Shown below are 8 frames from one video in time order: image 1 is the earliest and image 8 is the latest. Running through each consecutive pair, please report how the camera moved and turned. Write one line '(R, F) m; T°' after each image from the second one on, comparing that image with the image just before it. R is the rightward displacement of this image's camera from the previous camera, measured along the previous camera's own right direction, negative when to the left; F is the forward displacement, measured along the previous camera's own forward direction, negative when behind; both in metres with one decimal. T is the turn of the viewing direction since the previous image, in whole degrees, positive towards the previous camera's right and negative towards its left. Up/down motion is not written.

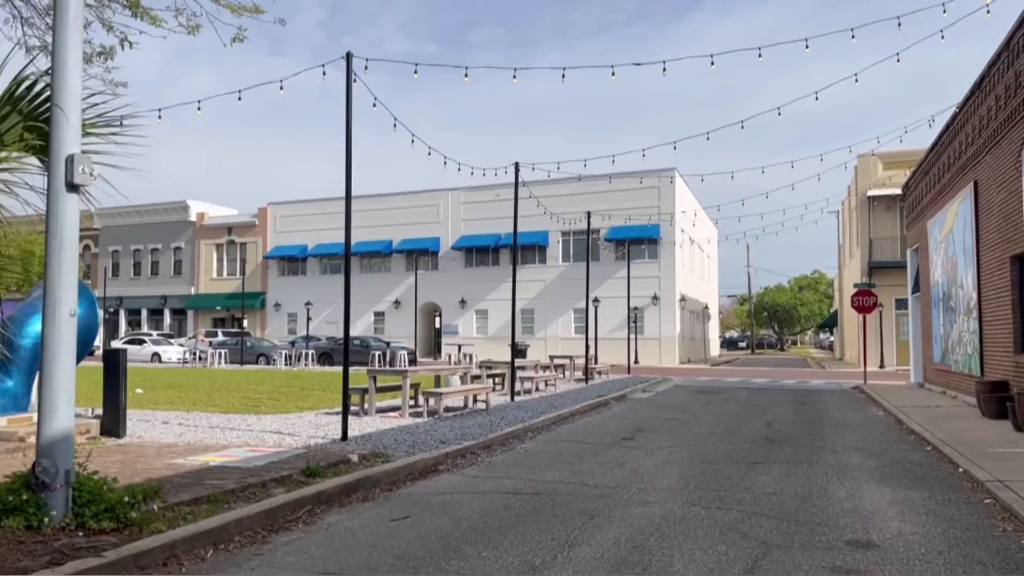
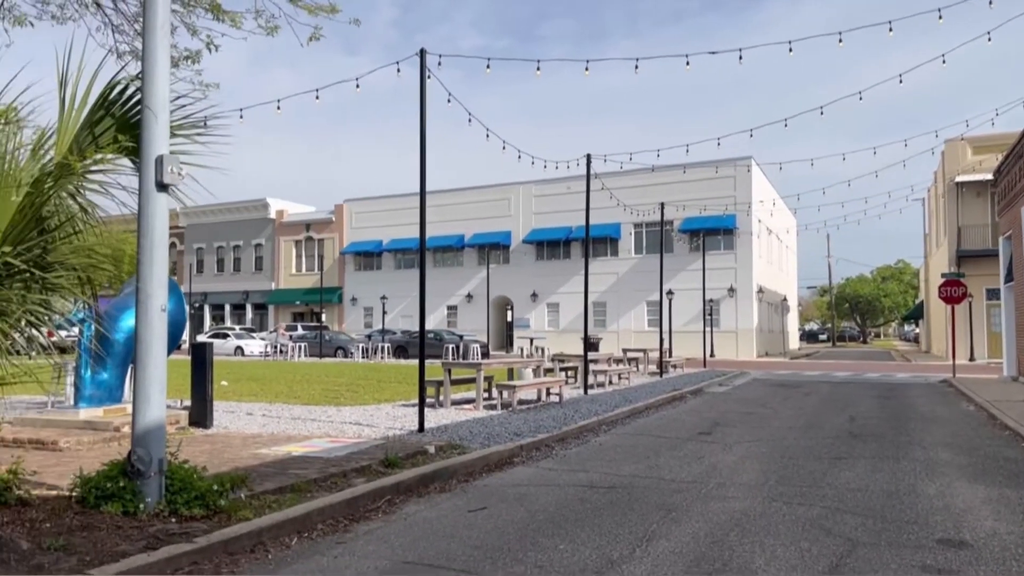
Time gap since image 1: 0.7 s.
(0.0, 0.0) m; -5°
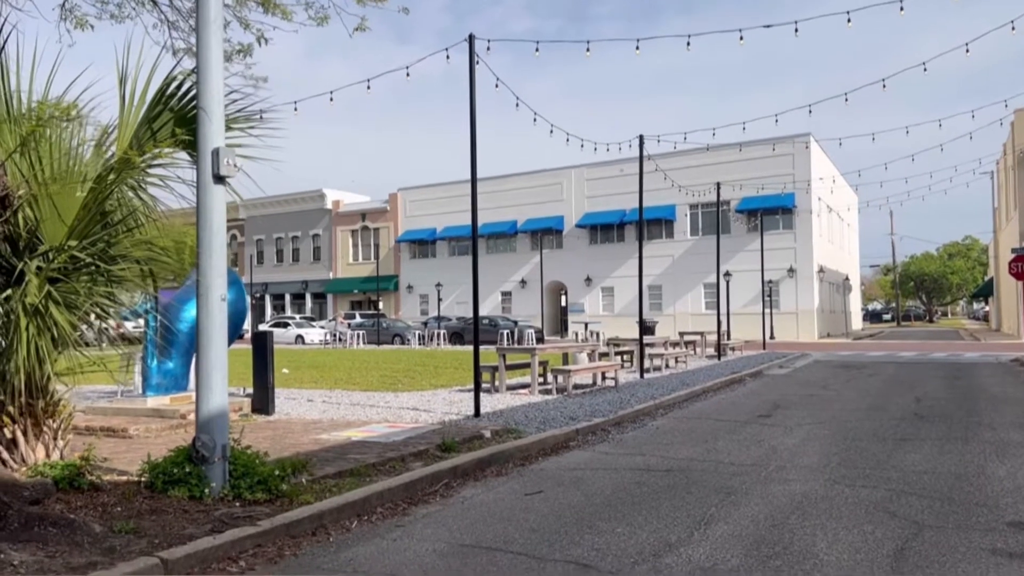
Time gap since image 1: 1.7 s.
(0.0, 0.0) m; -4°
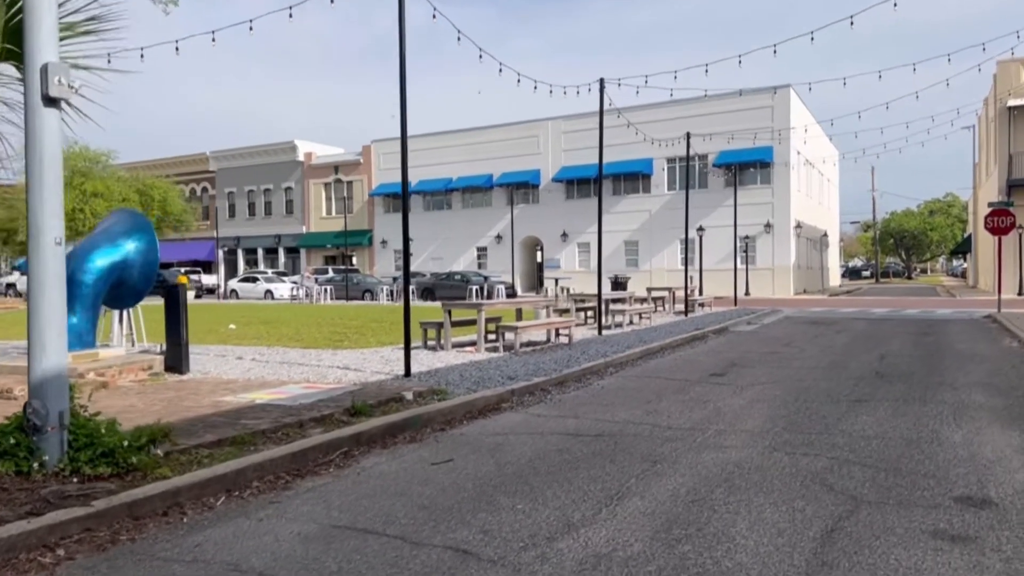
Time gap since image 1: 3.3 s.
(+0.7, +0.9) m; +1°
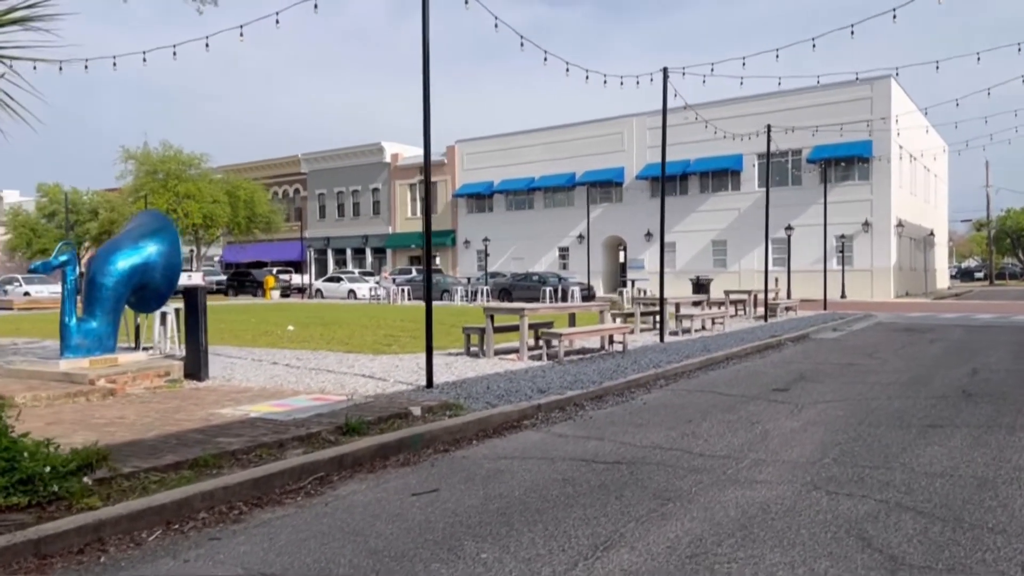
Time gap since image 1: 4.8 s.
(+0.8, +0.9) m; -6°
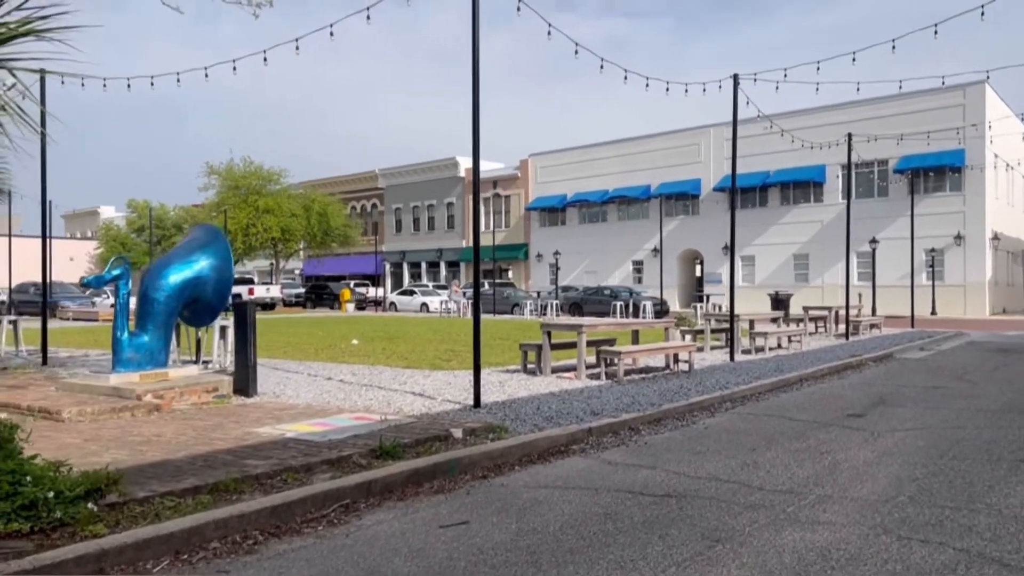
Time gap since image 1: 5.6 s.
(+0.3, +0.5) m; -5°
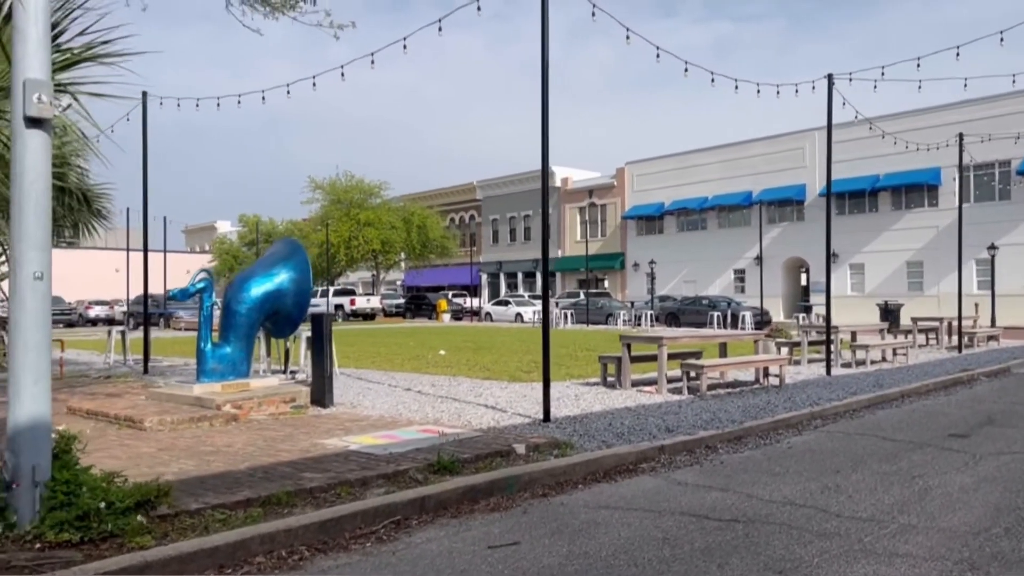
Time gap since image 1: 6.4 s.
(+0.4, +0.2) m; -7°
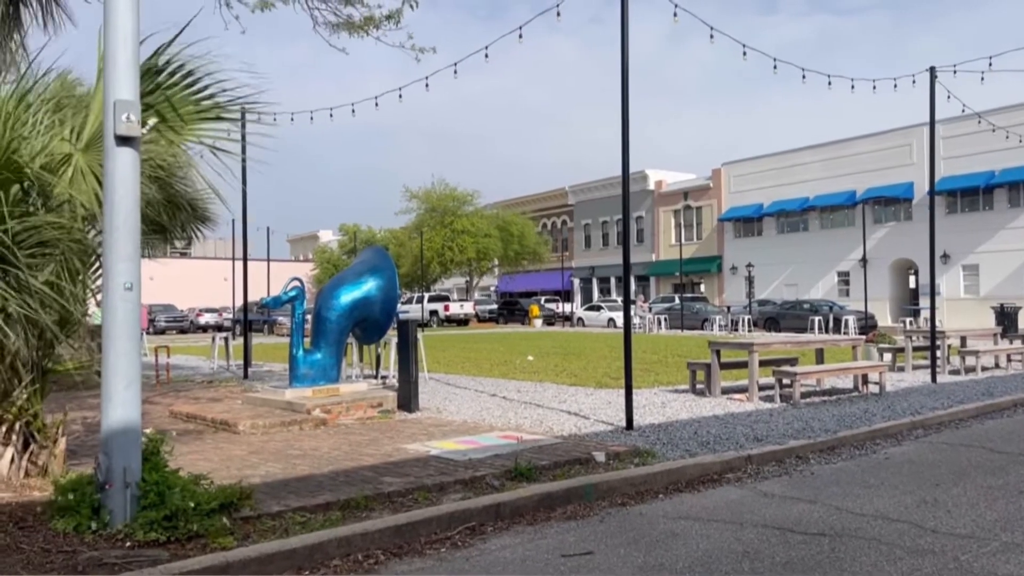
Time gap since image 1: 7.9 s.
(+0.2, 0.0) m; -6°
